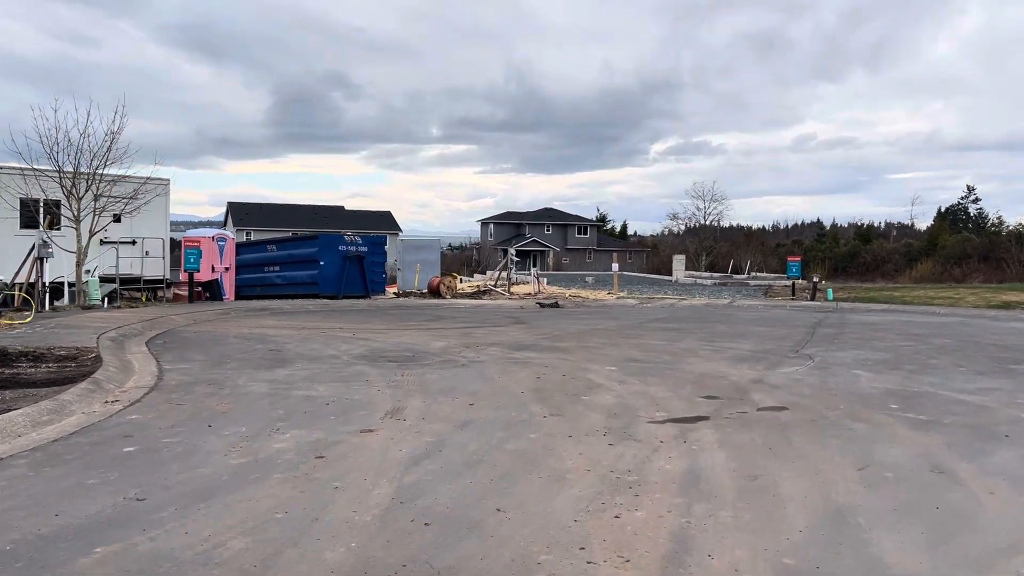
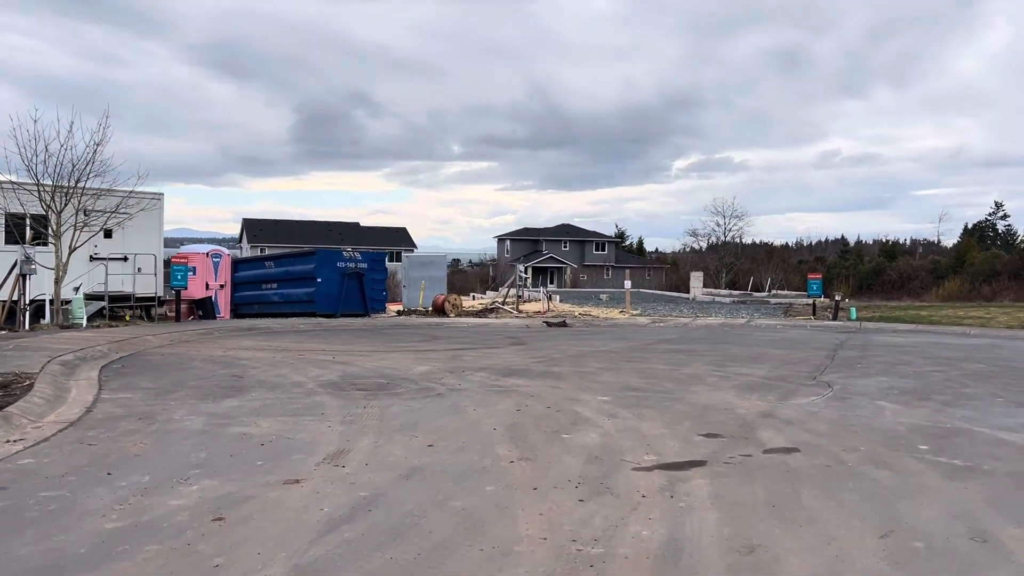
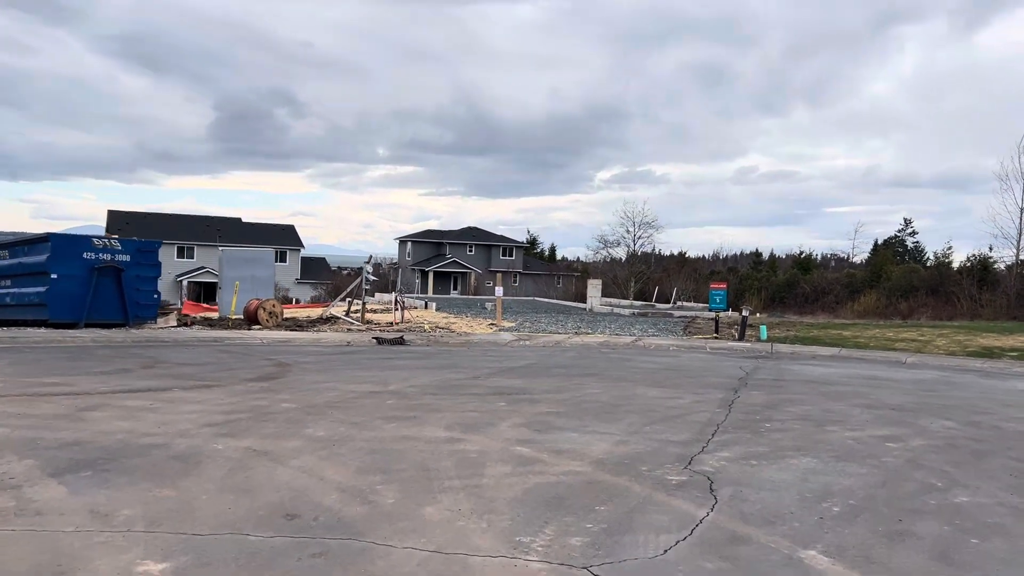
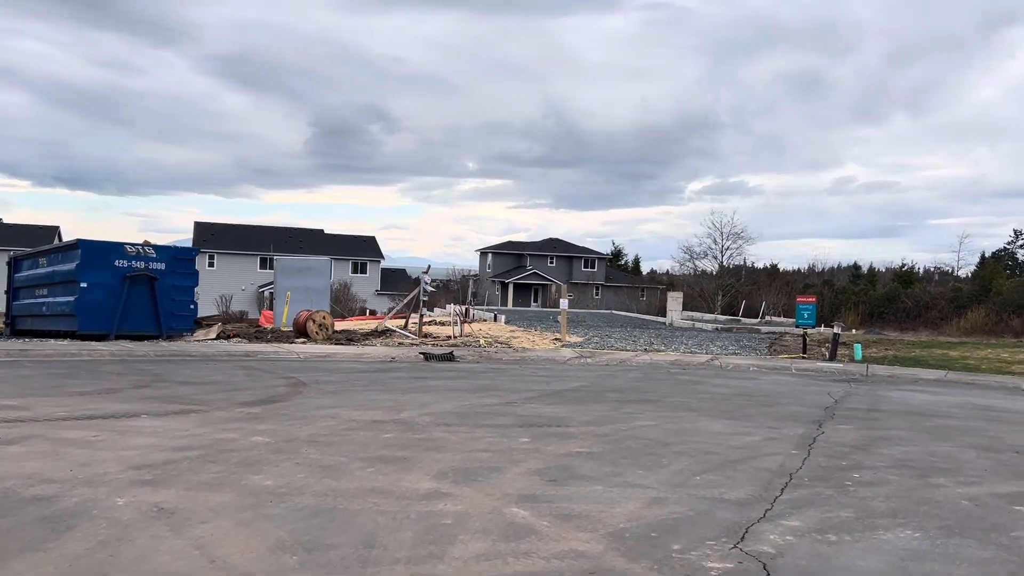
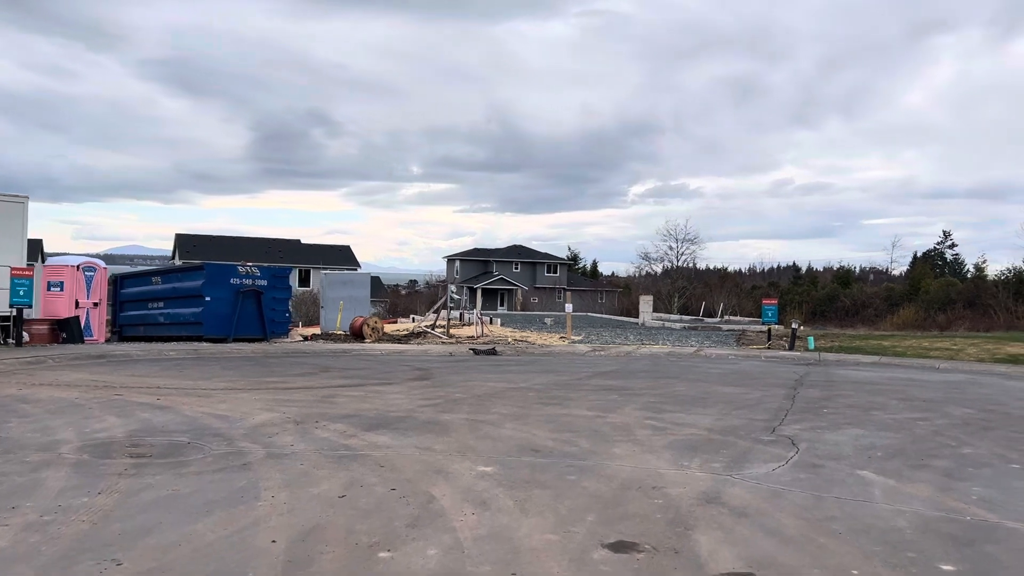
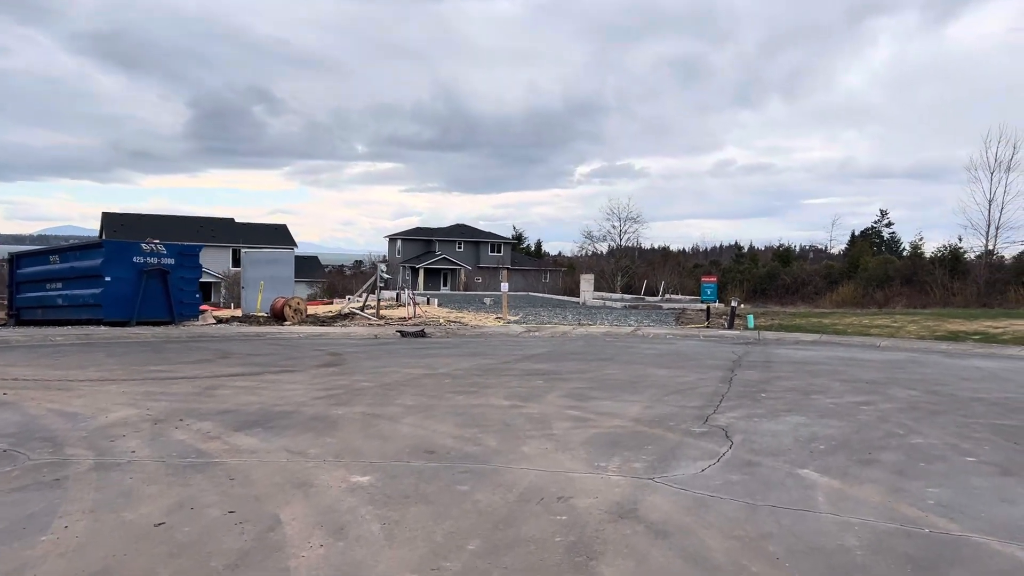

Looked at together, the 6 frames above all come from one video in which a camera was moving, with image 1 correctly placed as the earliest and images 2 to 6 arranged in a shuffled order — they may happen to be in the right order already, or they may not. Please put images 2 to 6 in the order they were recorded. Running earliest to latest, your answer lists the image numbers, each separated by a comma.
2, 5, 6, 3, 4
